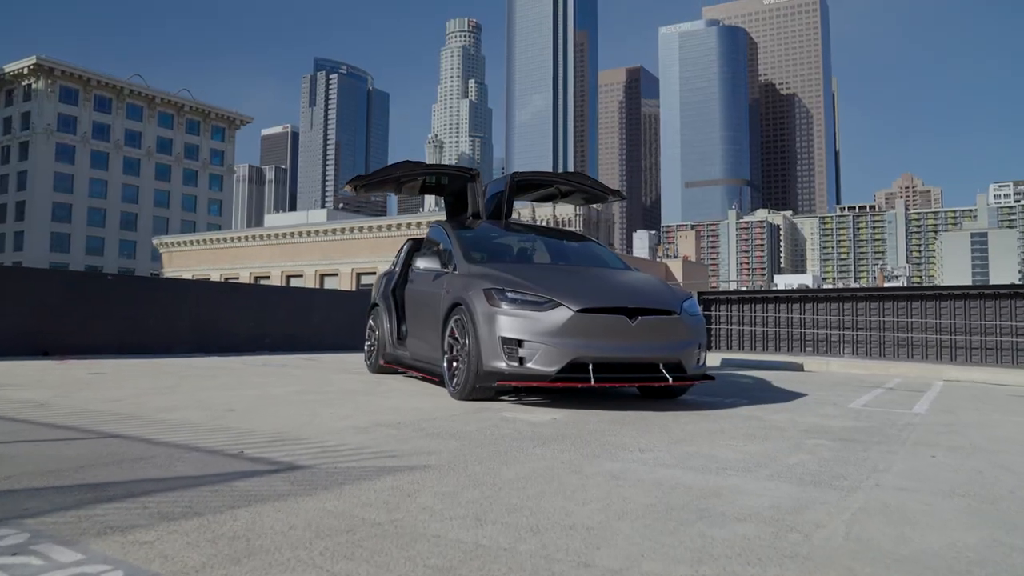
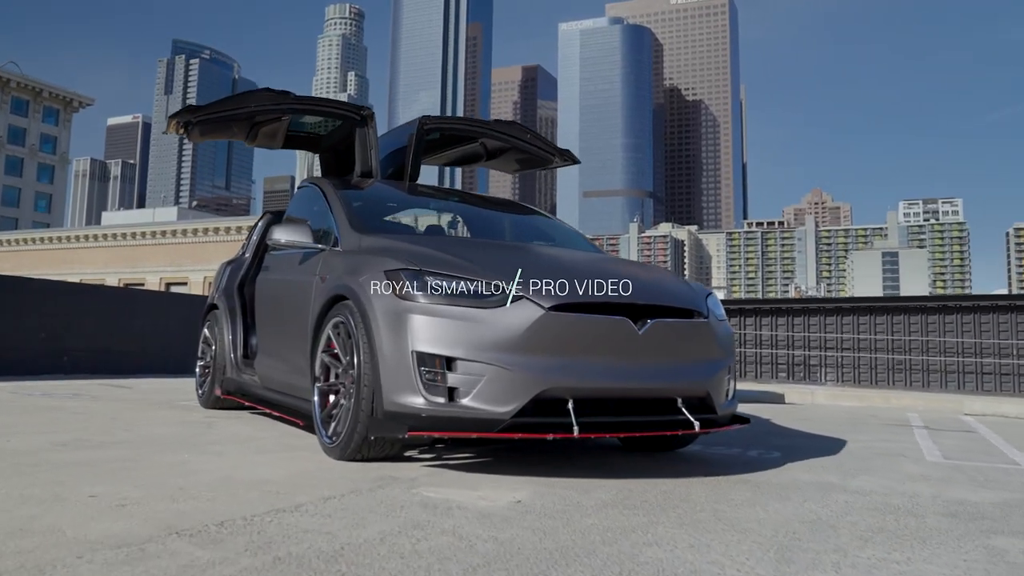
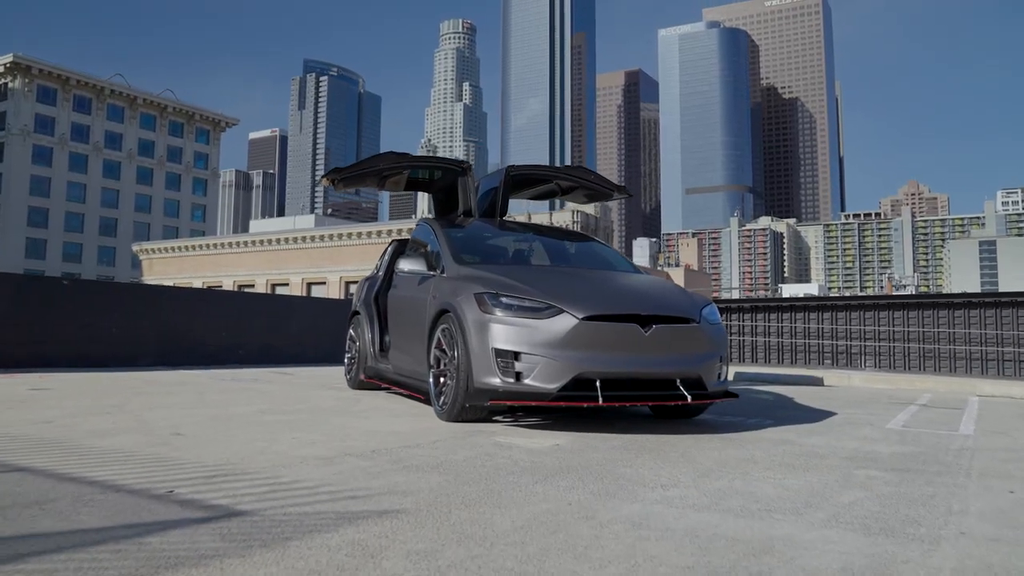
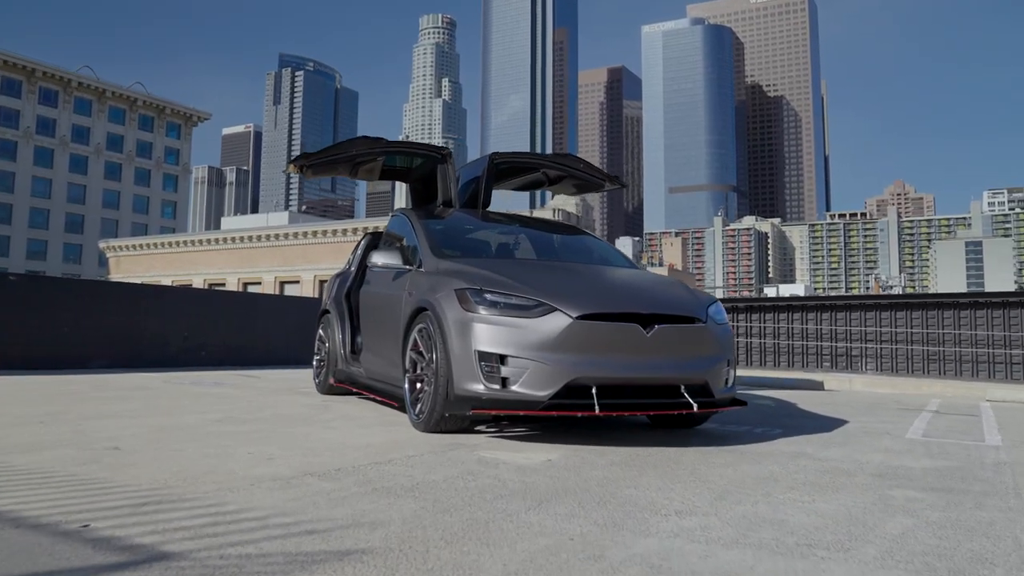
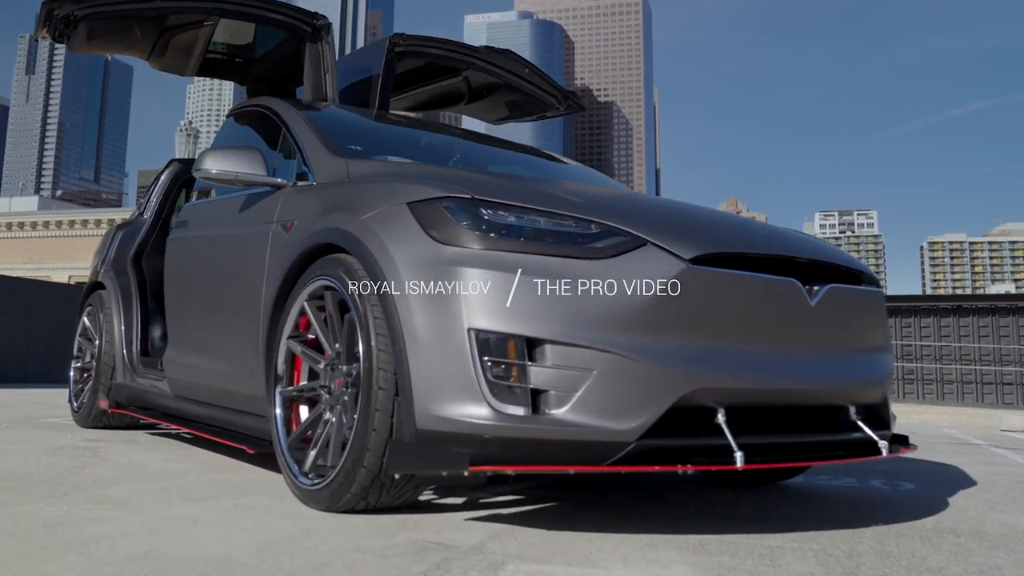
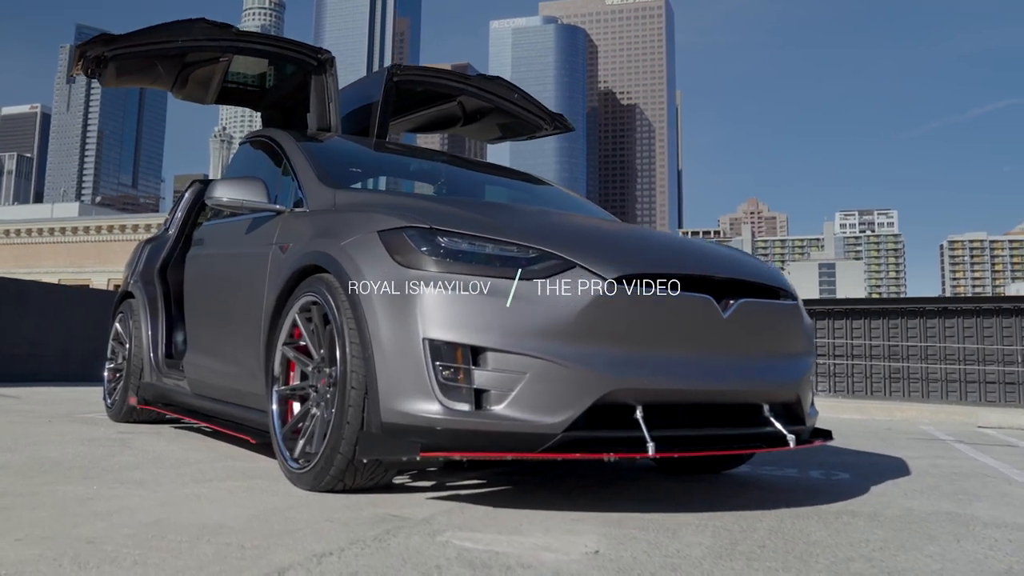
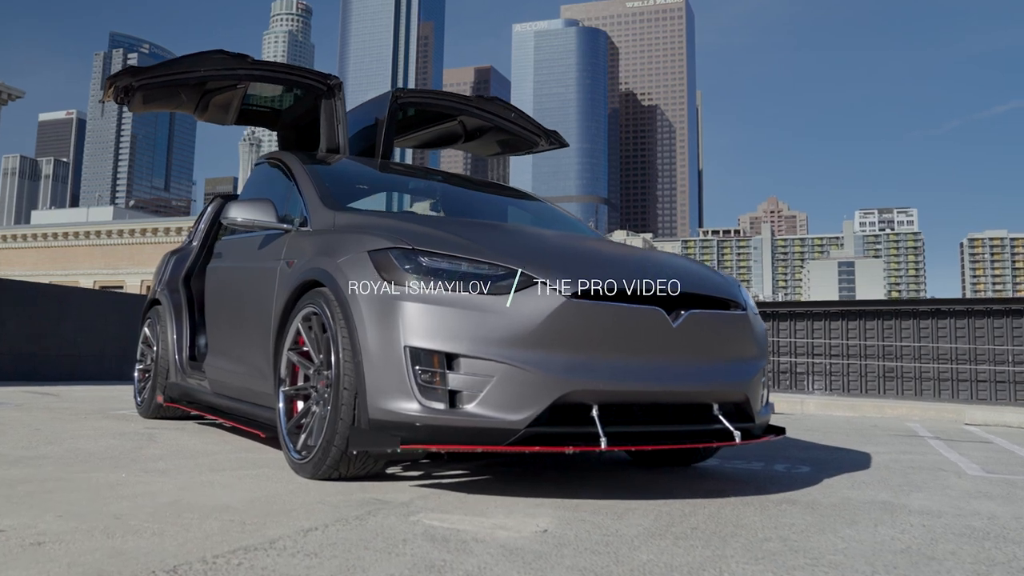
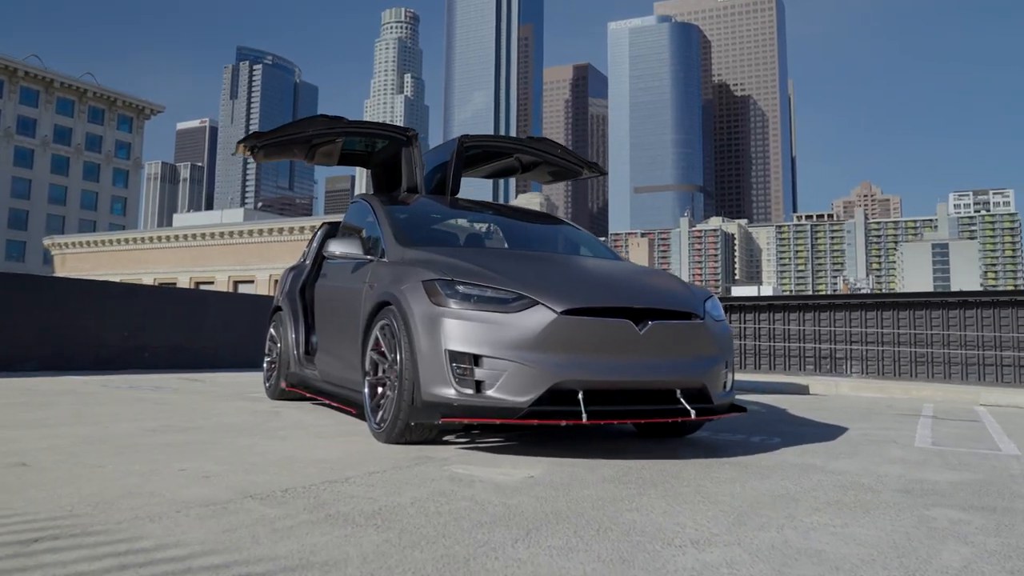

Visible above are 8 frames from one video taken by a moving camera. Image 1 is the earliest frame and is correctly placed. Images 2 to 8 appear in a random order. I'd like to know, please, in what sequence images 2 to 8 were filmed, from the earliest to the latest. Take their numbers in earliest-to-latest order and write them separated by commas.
3, 4, 8, 2, 7, 6, 5
